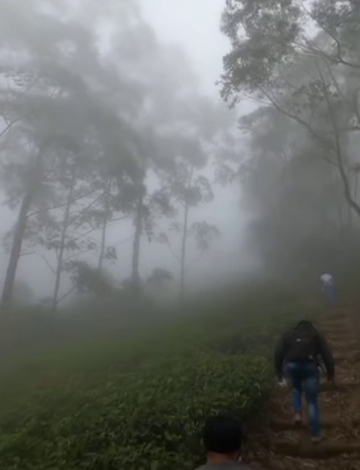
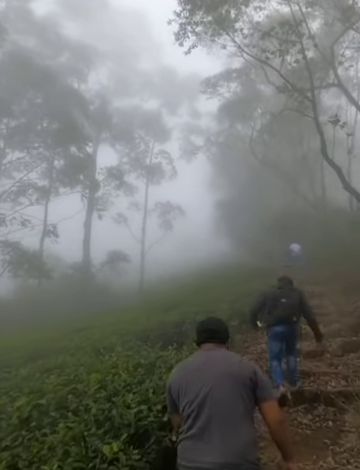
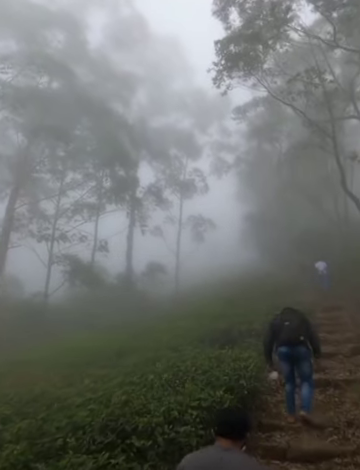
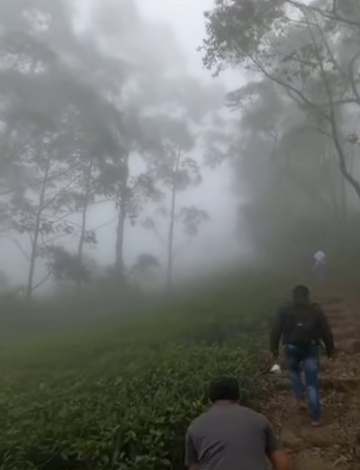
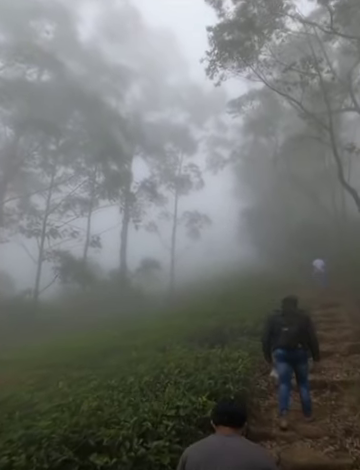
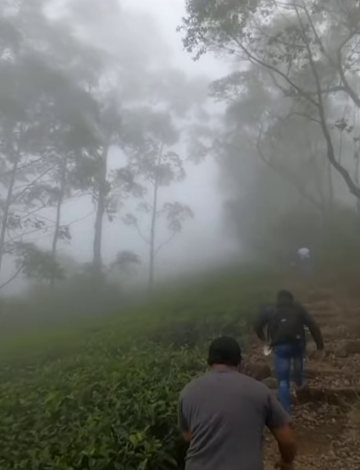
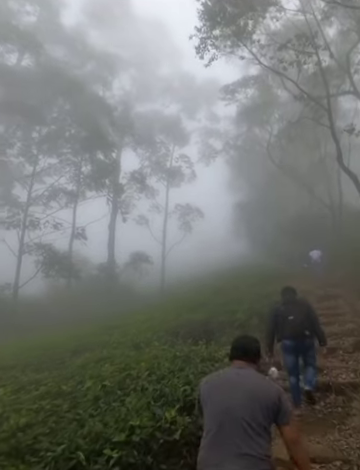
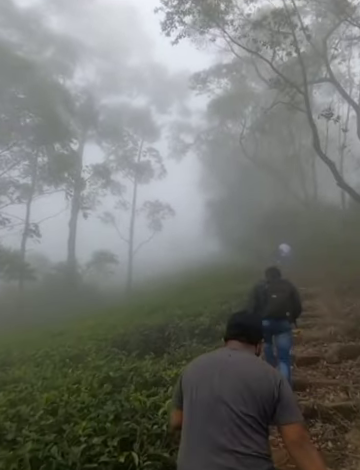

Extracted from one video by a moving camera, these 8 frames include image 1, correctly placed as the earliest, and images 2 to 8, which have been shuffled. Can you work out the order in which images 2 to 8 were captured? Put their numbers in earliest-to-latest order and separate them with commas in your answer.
3, 5, 4, 7, 6, 2, 8
